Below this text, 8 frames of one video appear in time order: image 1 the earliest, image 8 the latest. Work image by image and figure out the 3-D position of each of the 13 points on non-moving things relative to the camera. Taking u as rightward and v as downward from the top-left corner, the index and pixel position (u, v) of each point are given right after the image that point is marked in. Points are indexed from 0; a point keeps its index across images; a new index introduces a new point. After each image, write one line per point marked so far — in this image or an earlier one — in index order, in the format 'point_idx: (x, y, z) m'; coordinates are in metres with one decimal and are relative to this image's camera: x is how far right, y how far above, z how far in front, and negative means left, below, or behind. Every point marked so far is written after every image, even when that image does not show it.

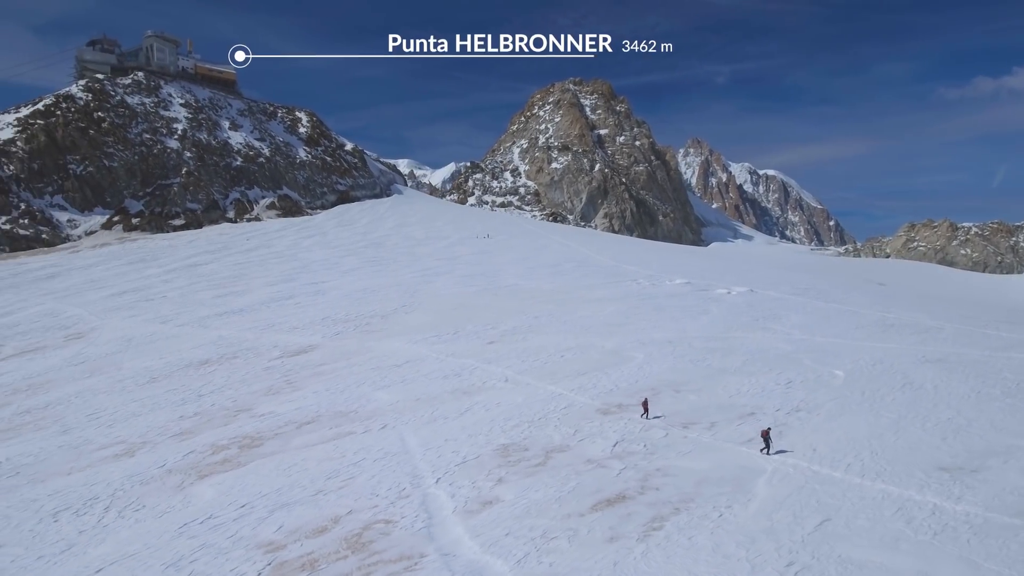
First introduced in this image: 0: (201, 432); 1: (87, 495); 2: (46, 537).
0: (-7.9, -3.6, +16.2) m
1: (-8.7, -4.2, +13.1) m
2: (-8.3, -4.4, +11.5) m
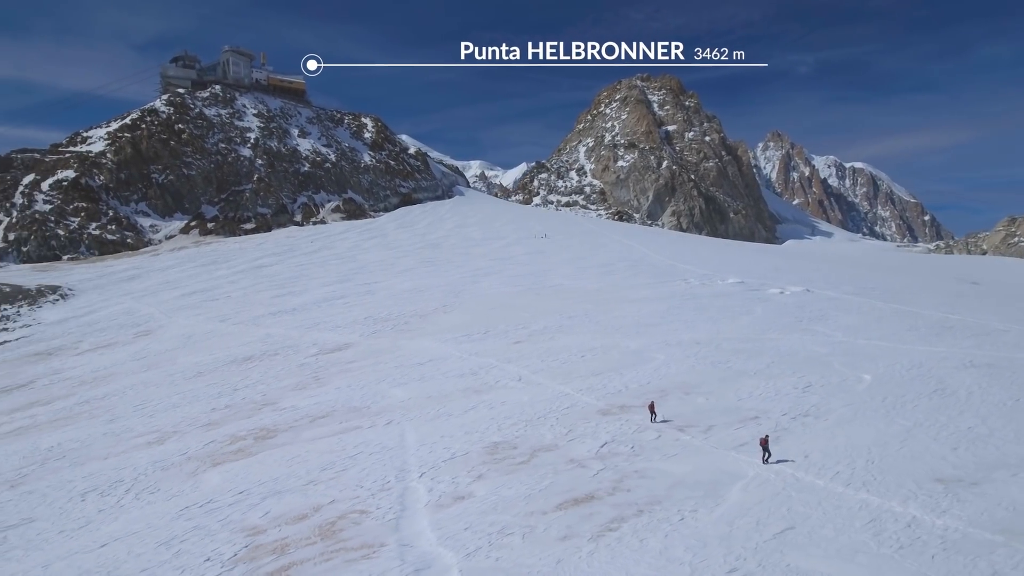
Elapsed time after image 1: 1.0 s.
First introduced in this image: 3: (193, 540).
0: (-7.8, -3.6, +17.4) m
1: (-8.9, -4.2, +14.4) m
2: (-8.8, -4.5, +12.7) m
3: (-5.5, -4.3, +10.9) m
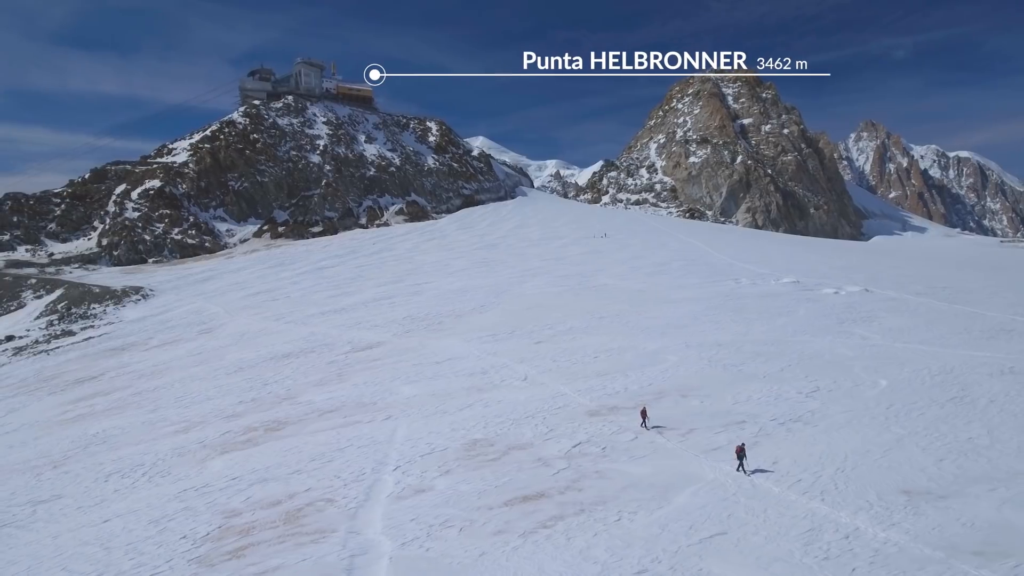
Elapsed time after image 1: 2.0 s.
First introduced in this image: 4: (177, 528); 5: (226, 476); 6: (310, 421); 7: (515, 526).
0: (-7.8, -3.7, +18.7) m
1: (-9.3, -4.3, +15.9) m
2: (-9.3, -4.5, +14.2) m
3: (-6.3, -4.3, +12.0) m
4: (-6.1, -4.3, +11.6) m
5: (-6.3, -4.1, +14.0) m
6: (-5.5, -3.6, +17.4) m
7: (0.0, -3.8, +10.3) m
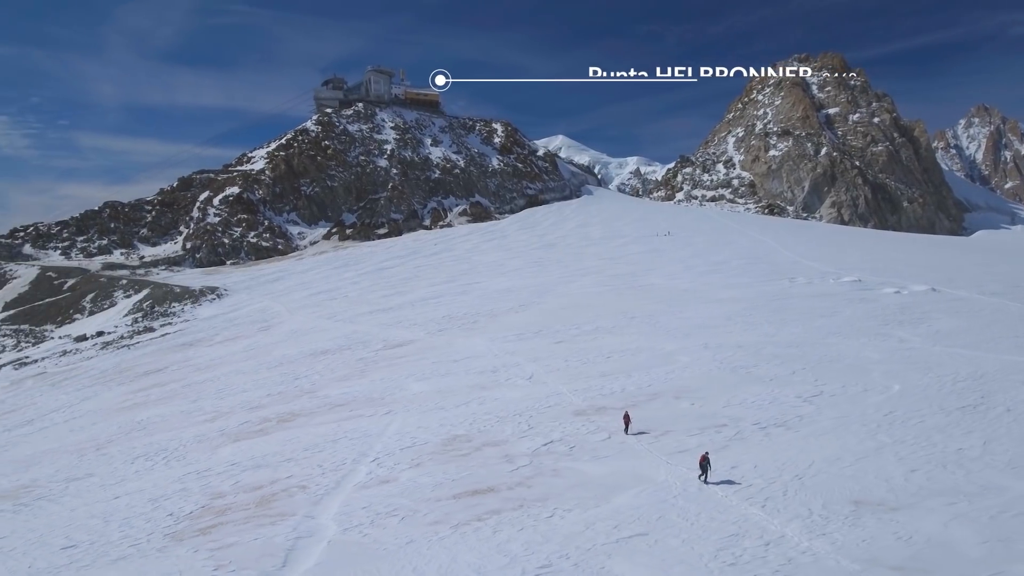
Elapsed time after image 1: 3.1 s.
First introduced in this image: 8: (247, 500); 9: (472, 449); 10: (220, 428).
0: (-7.6, -3.7, +20.1) m
1: (-9.5, -4.3, +17.5) m
2: (-9.8, -4.5, +15.9) m
3: (-7.1, -4.4, +13.3) m
4: (-6.9, -4.4, +12.9) m
5: (-6.8, -4.1, +15.3) m
6: (-5.6, -3.6, +18.5) m
7: (-1.0, -3.8, +10.7) m
8: (-5.2, -4.2, +12.6) m
9: (-0.9, -3.5, +14.1) m
10: (-8.4, -4.0, +18.4) m
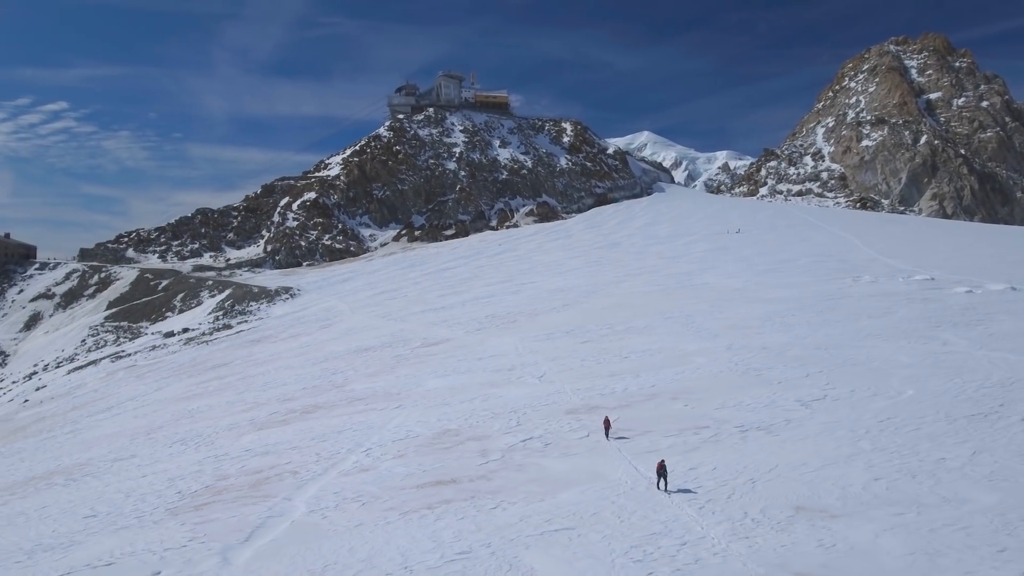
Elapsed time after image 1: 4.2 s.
0: (-7.2, -3.7, +21.6) m
1: (-9.4, -4.3, +19.3) m
2: (-9.9, -4.6, +17.7) m
3: (-7.5, -4.4, +14.8) m
4: (-7.4, -4.4, +14.3) m
5: (-7.0, -4.2, +16.7) m
6: (-5.3, -3.6, +19.7) m
7: (-1.9, -3.9, +11.4) m
8: (-5.8, -4.2, +13.9) m
9: (-1.3, -3.6, +14.8) m
10: (-8.1, -4.1, +20.1) m
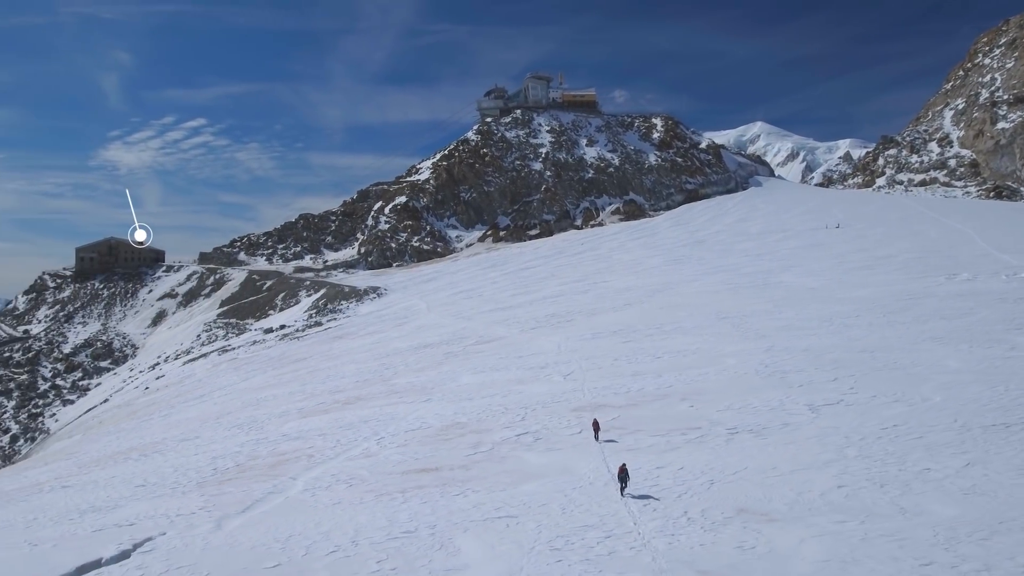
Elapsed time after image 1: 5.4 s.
0: (-6.0, -3.7, +23.4) m
1: (-8.5, -4.4, +21.4) m
2: (-9.3, -4.6, +20.0) m
3: (-7.5, -4.4, +16.7) m
4: (-7.5, -4.4, +16.2) m
5: (-6.6, -4.2, +18.5) m
6: (-4.5, -3.6, +21.2) m
7: (-2.5, -3.9, +12.4) m
8: (-5.9, -4.2, +15.5) m
9: (-1.3, -3.6, +15.6) m
10: (-7.2, -4.1, +22.0) m
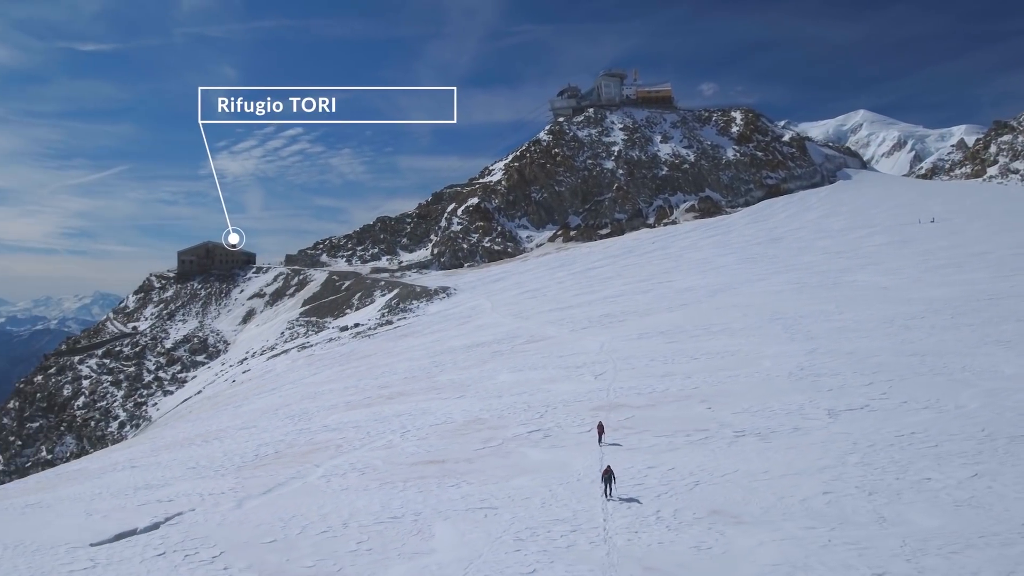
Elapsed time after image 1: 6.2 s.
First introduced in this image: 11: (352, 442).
0: (-4.5, -3.8, +24.5) m
1: (-7.3, -4.4, +23.0) m
2: (-8.2, -4.6, +21.6) m
3: (-6.9, -4.4, +18.1) m
4: (-6.9, -4.5, +17.7) m
5: (-5.8, -4.2, +19.8) m
6: (-3.3, -3.7, +22.2) m
7: (-2.5, -3.9, +13.2) m
8: (-5.5, -4.3, +16.7) m
9: (-0.9, -3.6, +16.3) m
10: (-5.9, -4.1, +23.3) m
11: (-4.1, -4.0, +16.7) m
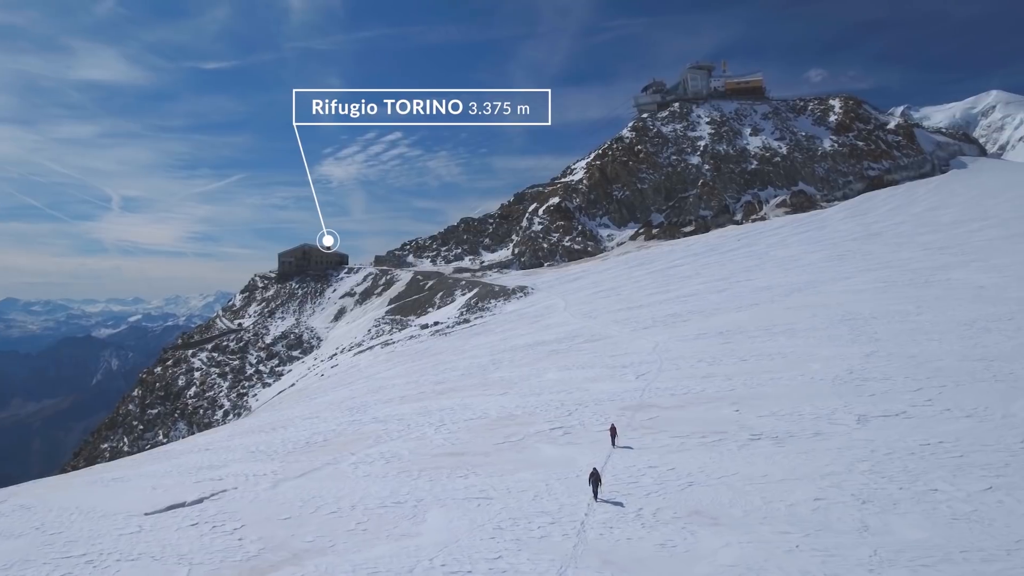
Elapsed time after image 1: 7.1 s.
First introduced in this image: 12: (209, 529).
0: (-2.5, -3.7, +25.6) m
1: (-5.5, -4.4, +24.4) m
2: (-6.6, -4.6, +23.2) m
3: (-5.8, -4.5, +19.6) m
4: (-5.9, -4.5, +19.1) m
5: (-4.5, -4.2, +21.1) m
6: (-1.7, -3.7, +23.0) m
7: (-2.2, -3.9, +14.1) m
8: (-4.6, -4.3, +18.0) m
9: (-0.2, -3.6, +16.8) m
10: (-4.0, -4.1, +24.6) m
11: (-3.3, -4.0, +17.7) m
12: (-5.4, -4.3, +11.4) m
